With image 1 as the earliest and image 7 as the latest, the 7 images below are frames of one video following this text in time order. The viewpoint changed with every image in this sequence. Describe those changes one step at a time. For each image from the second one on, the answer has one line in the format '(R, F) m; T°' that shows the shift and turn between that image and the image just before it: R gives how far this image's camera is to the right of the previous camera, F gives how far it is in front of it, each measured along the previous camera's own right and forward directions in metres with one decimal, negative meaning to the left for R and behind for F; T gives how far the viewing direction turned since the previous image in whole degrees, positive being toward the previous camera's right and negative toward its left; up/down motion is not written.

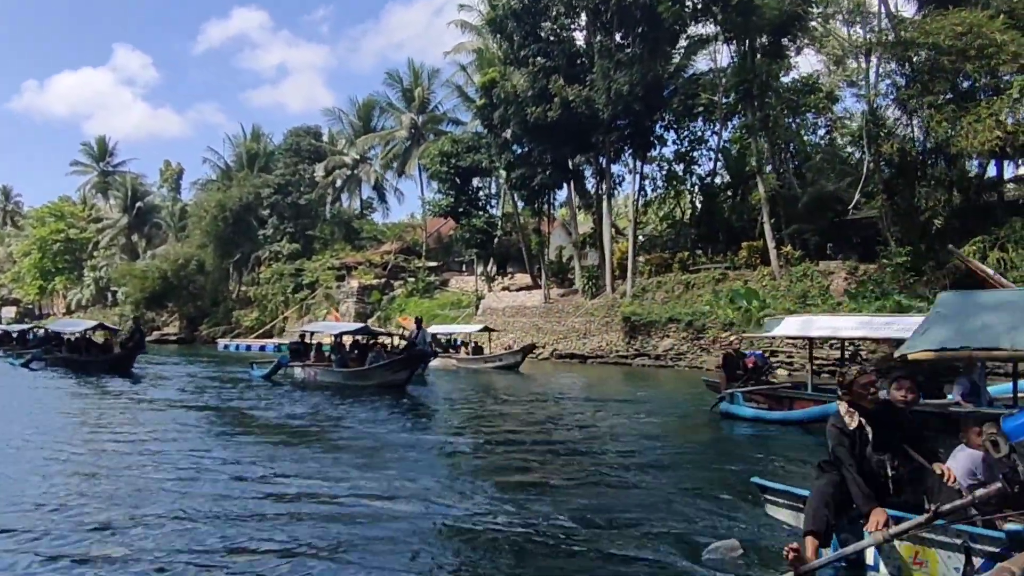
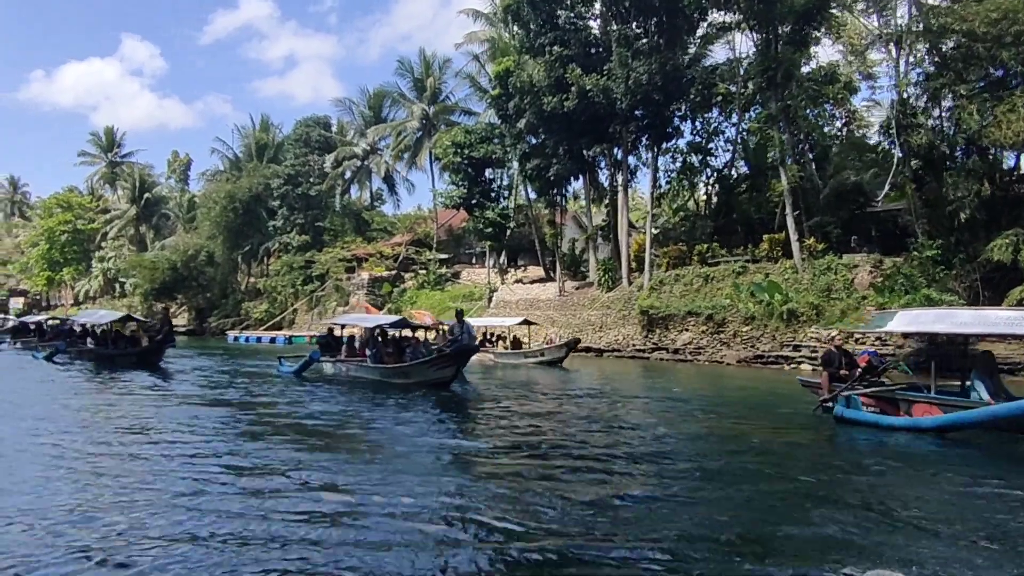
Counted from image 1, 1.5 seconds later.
(-0.4, +0.5) m; 0°
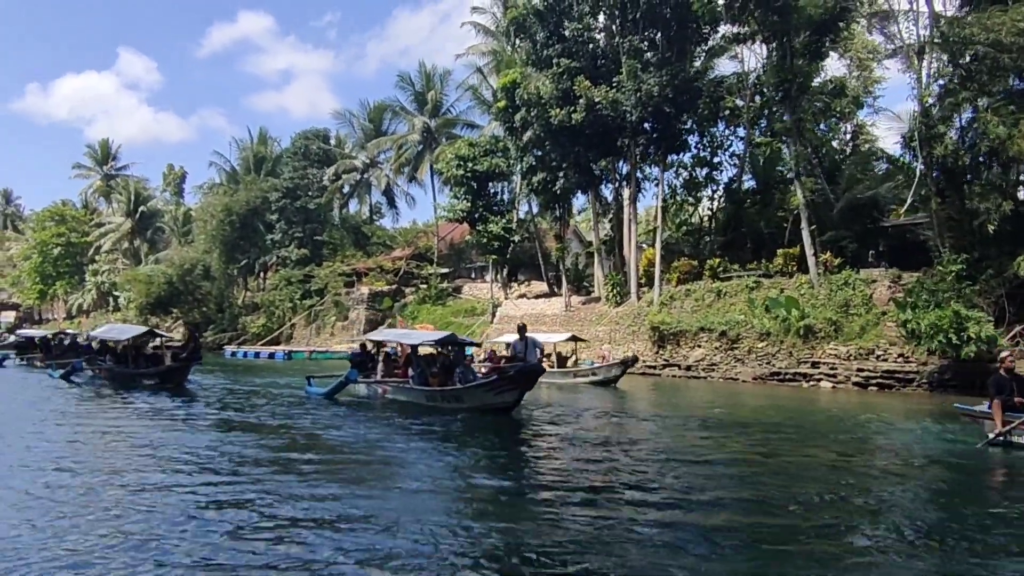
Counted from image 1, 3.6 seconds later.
(-0.6, +0.6) m; 0°
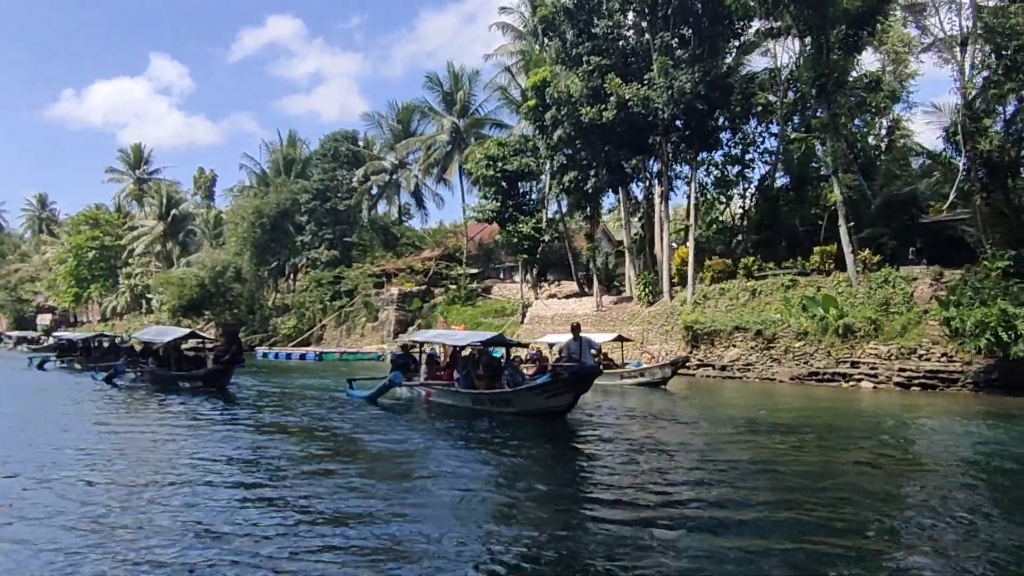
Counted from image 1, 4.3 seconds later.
(-0.2, +0.2) m; -2°
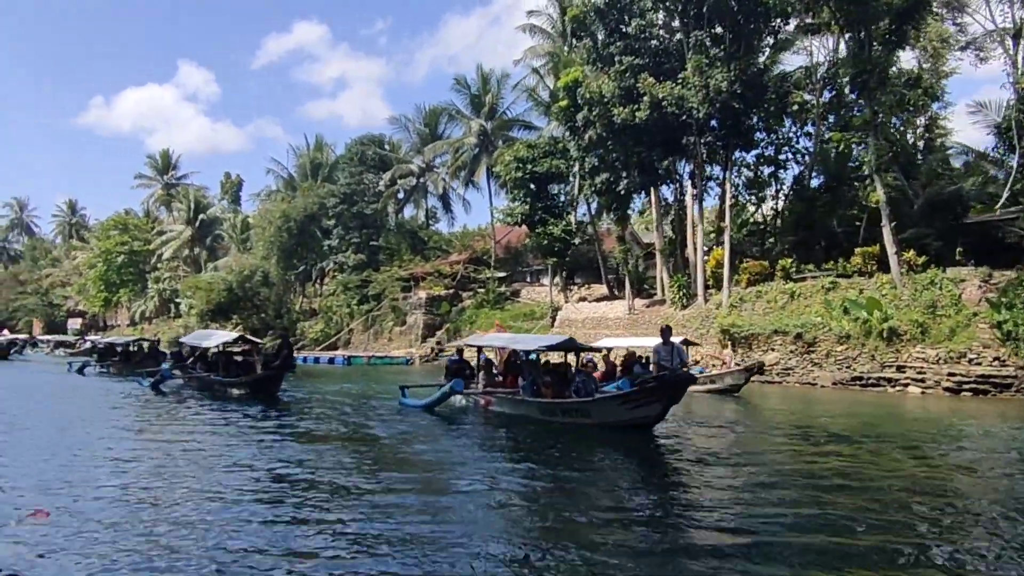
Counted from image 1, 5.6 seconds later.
(-0.4, +0.4) m; -2°
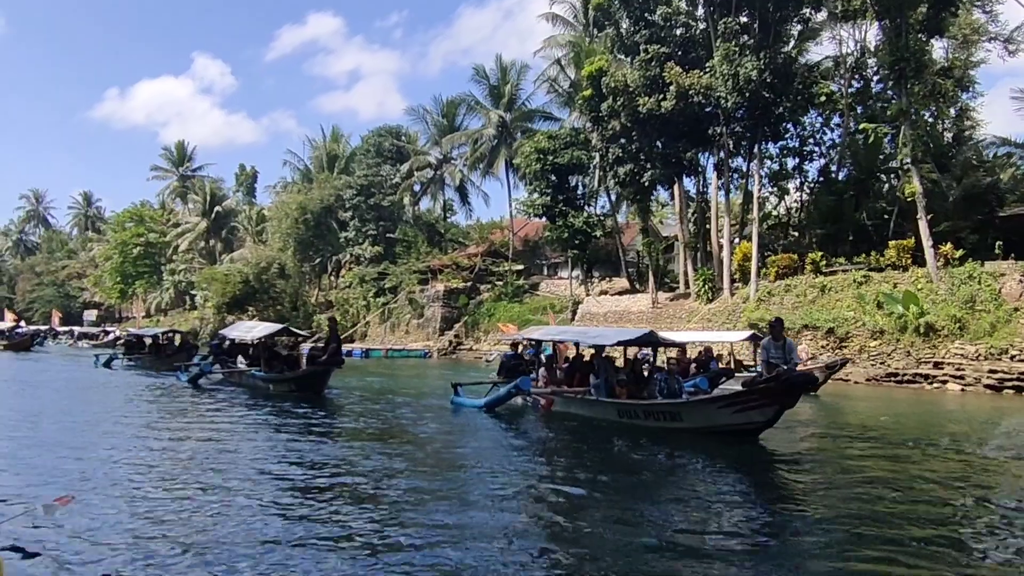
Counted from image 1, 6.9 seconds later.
(-0.4, +0.5) m; -1°
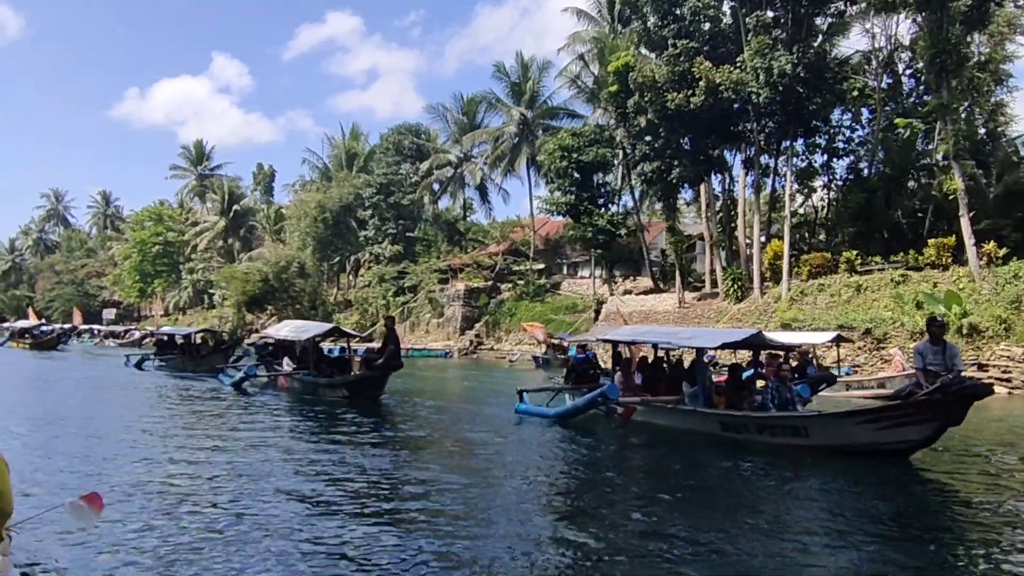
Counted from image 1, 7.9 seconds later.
(-0.4, +0.6) m; -1°
